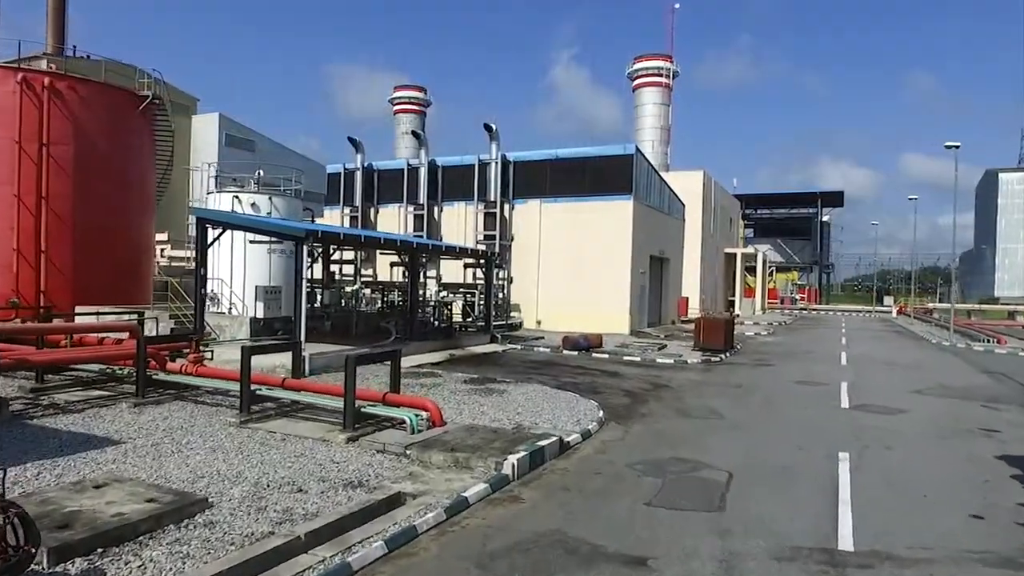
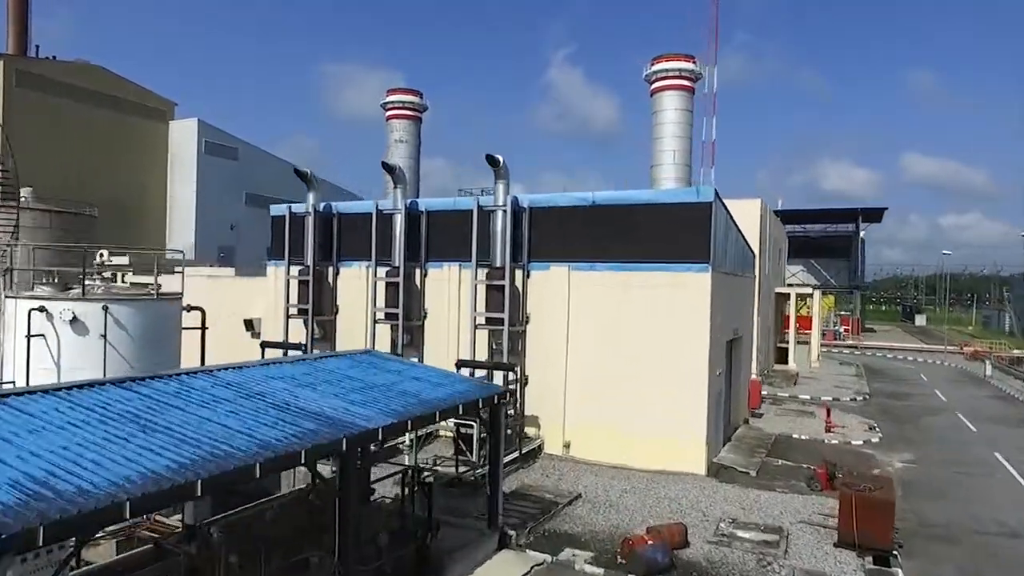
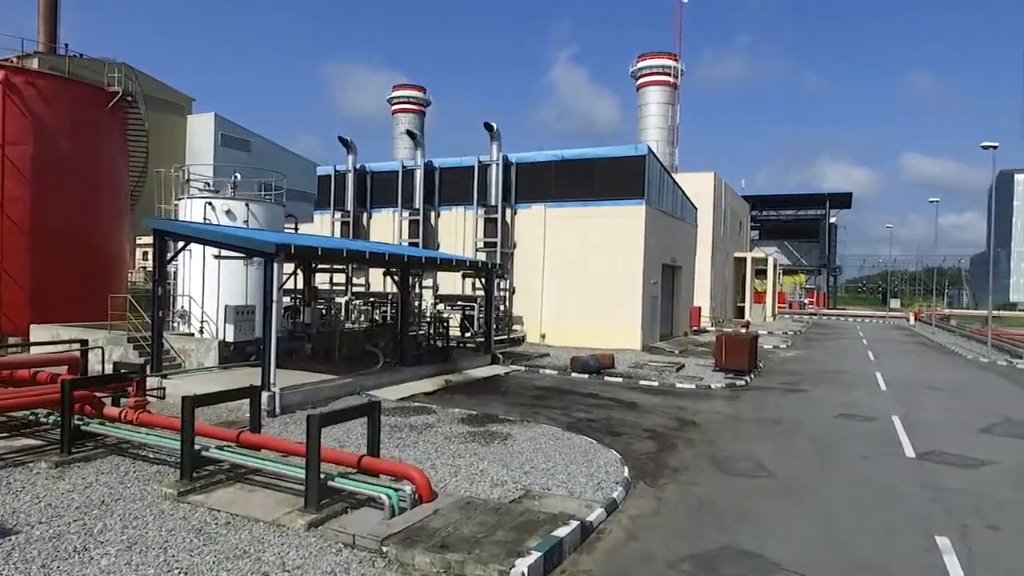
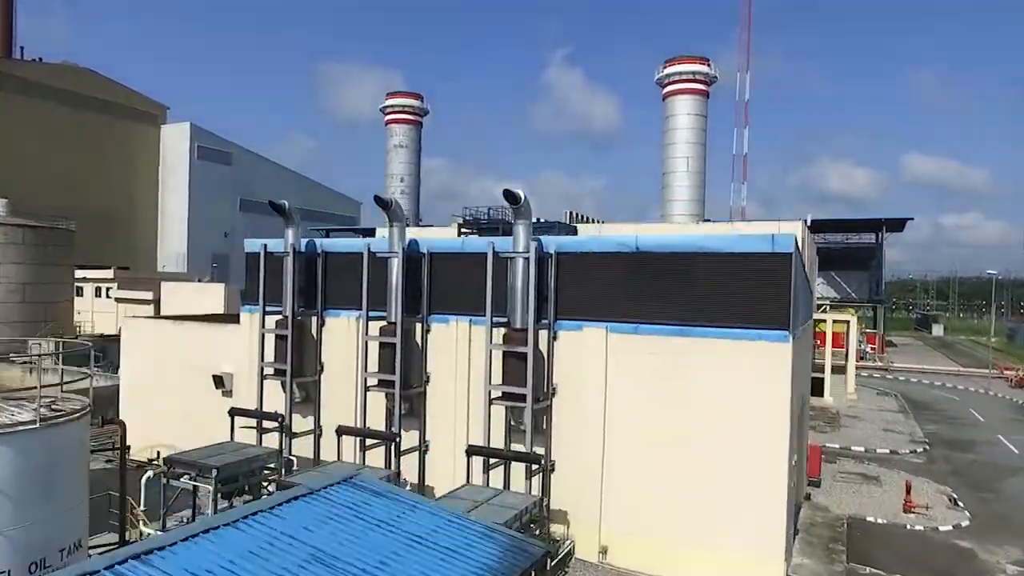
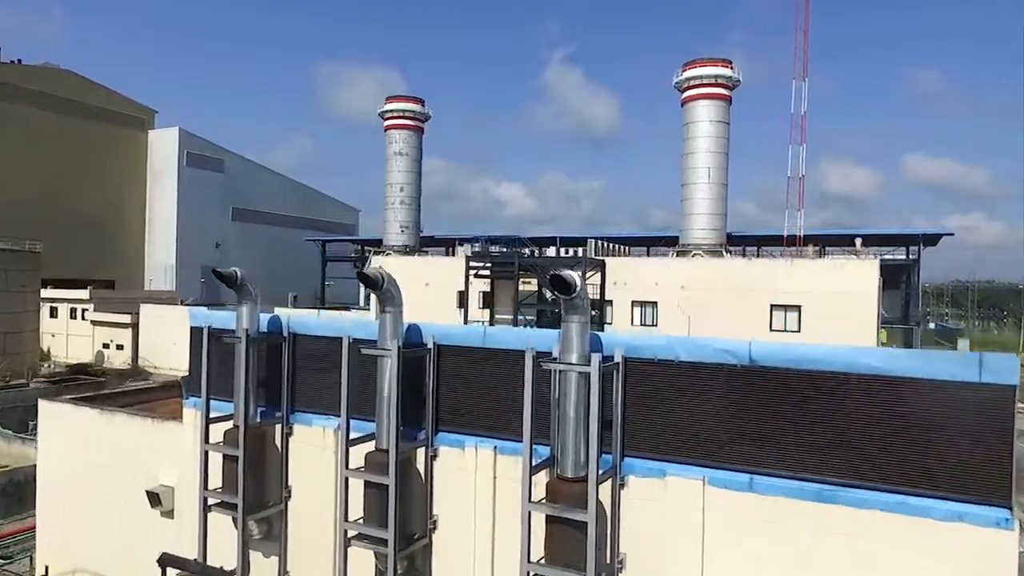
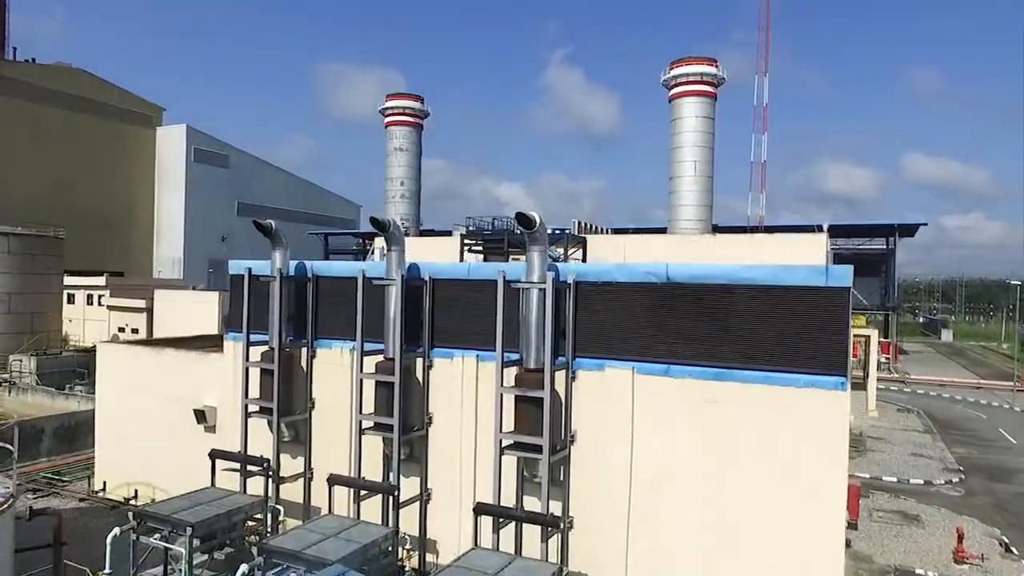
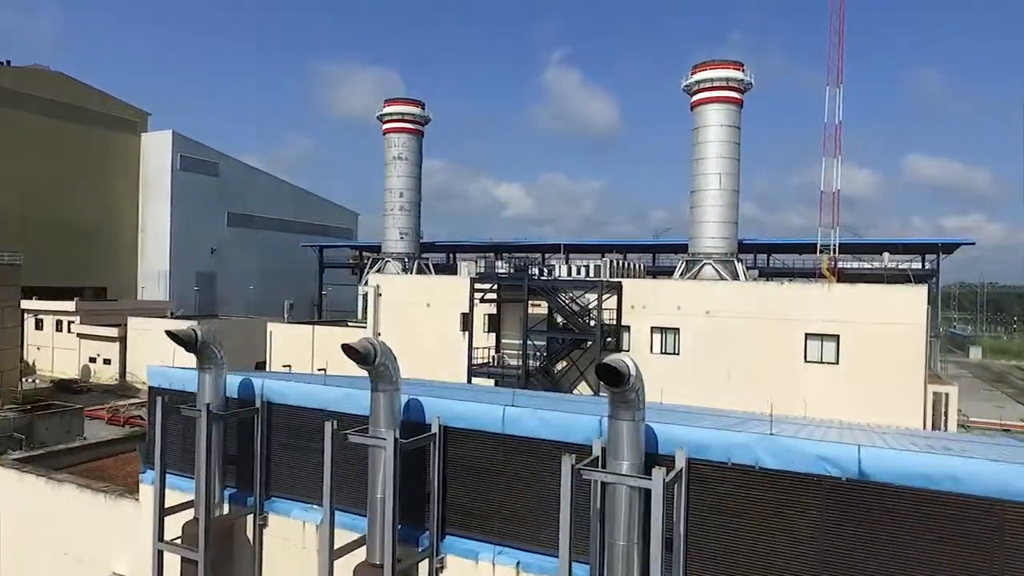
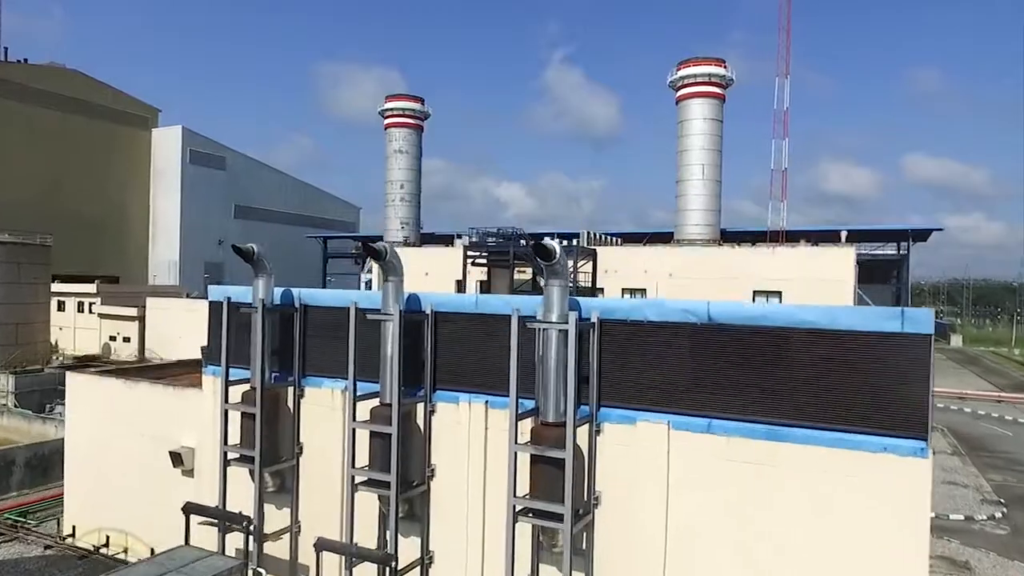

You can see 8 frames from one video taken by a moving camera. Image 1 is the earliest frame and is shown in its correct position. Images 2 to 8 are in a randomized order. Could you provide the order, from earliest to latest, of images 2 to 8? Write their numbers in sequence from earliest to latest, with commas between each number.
3, 2, 4, 6, 8, 5, 7
